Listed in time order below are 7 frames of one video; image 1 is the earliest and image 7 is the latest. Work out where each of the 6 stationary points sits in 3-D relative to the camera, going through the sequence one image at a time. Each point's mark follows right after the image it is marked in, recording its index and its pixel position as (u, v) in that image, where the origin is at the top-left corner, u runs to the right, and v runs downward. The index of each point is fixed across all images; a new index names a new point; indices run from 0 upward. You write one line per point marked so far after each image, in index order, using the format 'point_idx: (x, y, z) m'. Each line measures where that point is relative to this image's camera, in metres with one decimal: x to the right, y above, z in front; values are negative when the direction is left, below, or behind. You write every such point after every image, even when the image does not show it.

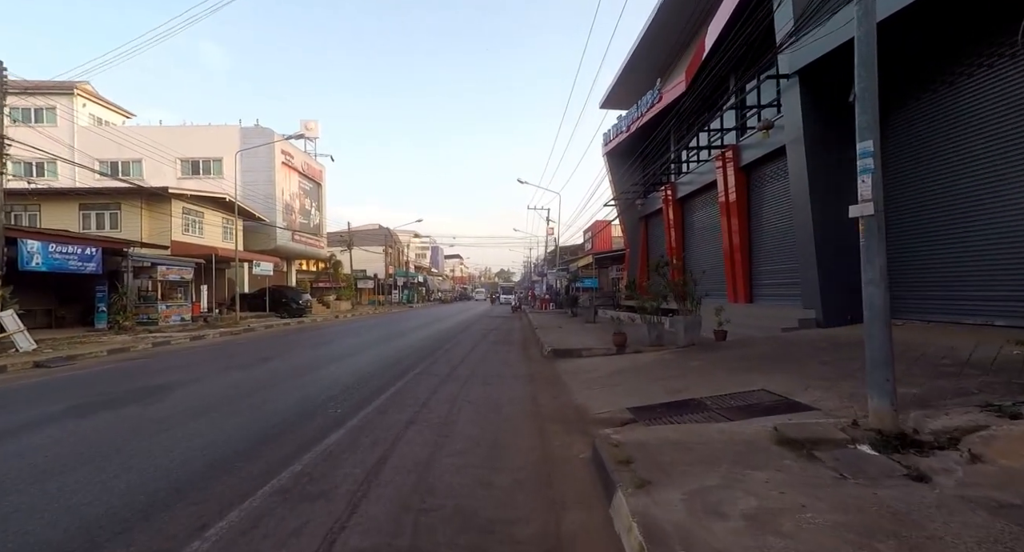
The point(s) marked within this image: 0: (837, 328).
0: (+7.3, -1.2, +10.8) m
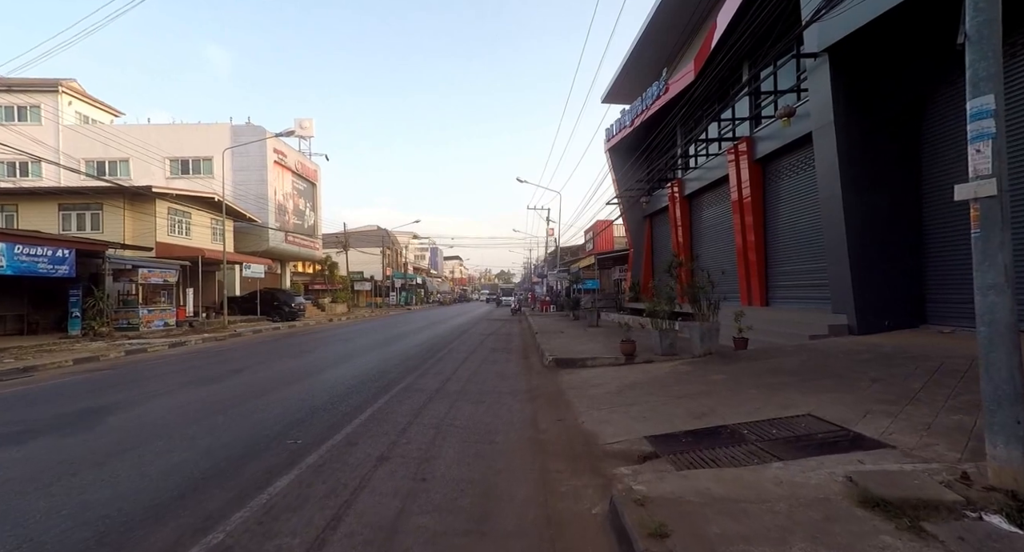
0: (+7.2, -1.2, +9.7) m
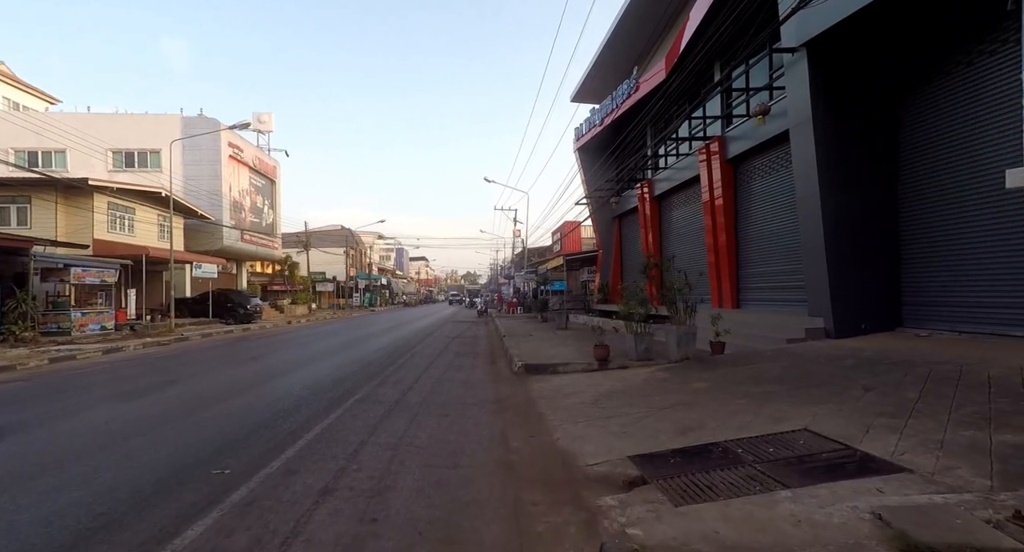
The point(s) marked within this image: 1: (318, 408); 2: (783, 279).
0: (+6.6, -1.2, +9.4) m
1: (-3.2, -2.2, +8.0) m
2: (+6.8, -0.1, +12.1) m
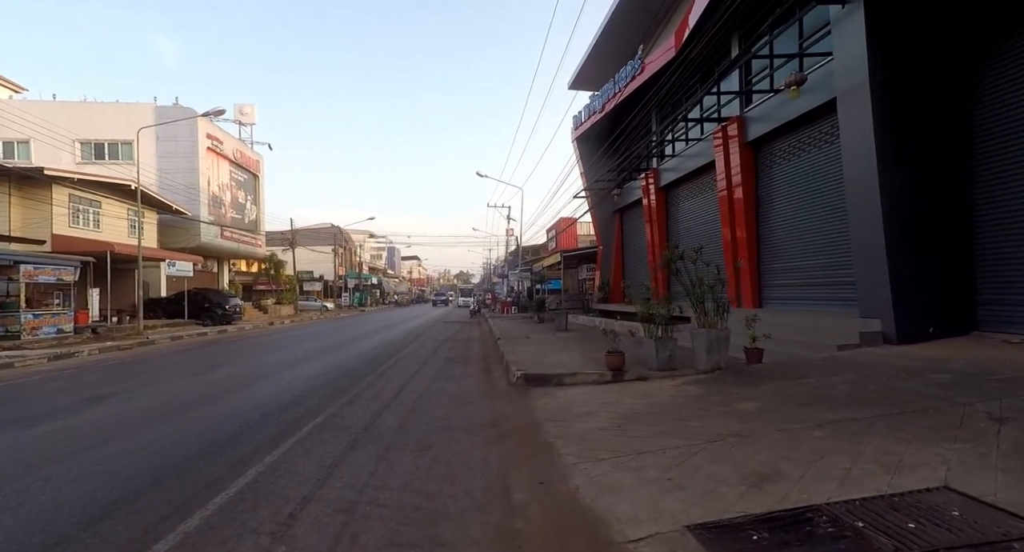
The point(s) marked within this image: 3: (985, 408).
0: (+6.6, -1.1, +7.9) m
1: (-3.2, -2.1, +6.3) m
2: (+6.8, 0.0, +10.5) m
3: (+4.7, -1.3, +4.8) m
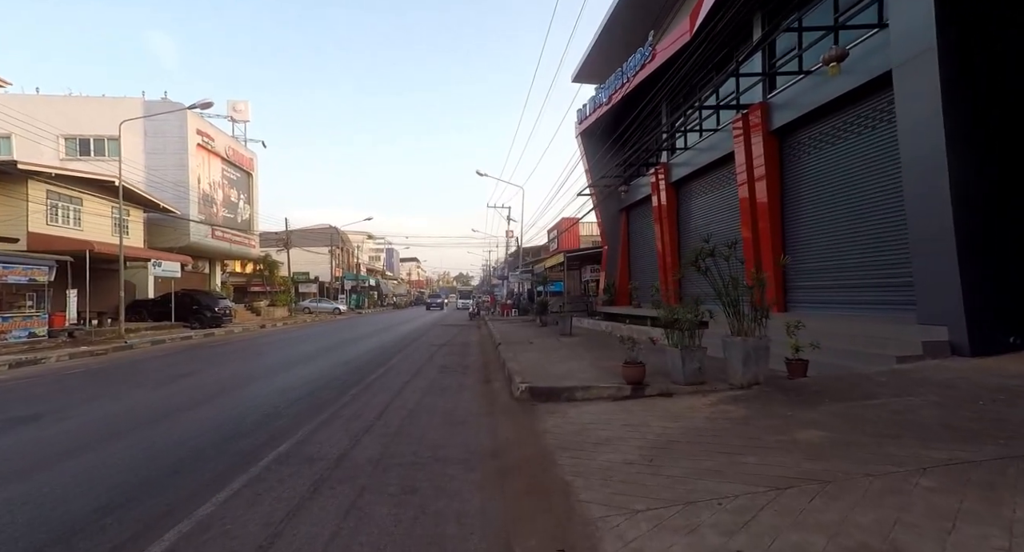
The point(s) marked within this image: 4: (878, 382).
0: (+6.6, -1.1, +6.6) m
1: (-3.1, -2.1, +5.1) m
2: (+6.8, 0.0, +9.3) m
3: (+4.7, -1.3, +3.6) m
4: (+4.8, -1.4, +6.4) m
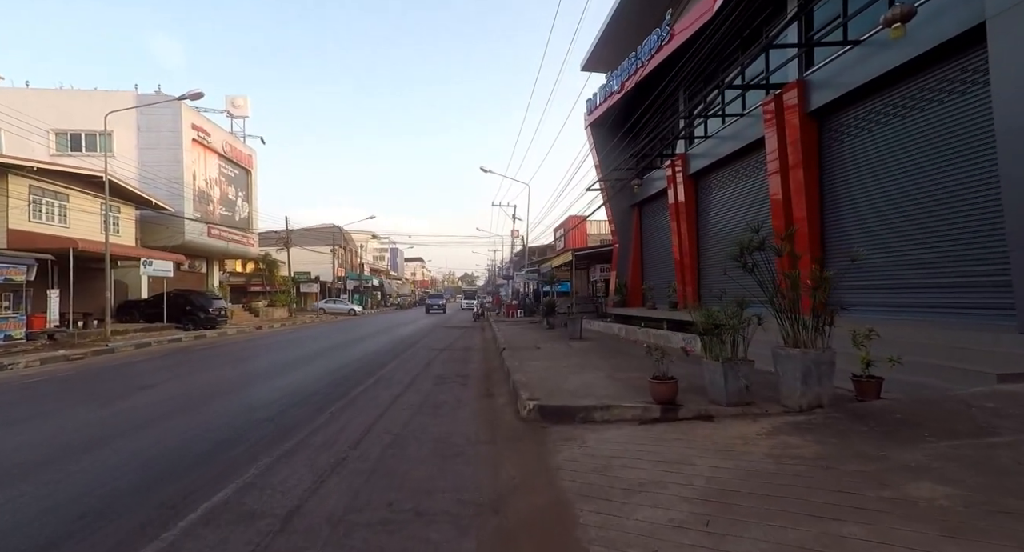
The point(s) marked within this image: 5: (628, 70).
0: (+6.7, -1.1, +5.2) m
1: (-3.1, -2.0, +3.8) m
2: (+6.9, +0.1, +7.9) m
3: (+4.8, -1.2, +2.2) m
4: (+4.9, -1.3, +5.0) m
5: (+4.6, +8.2, +19.4) m
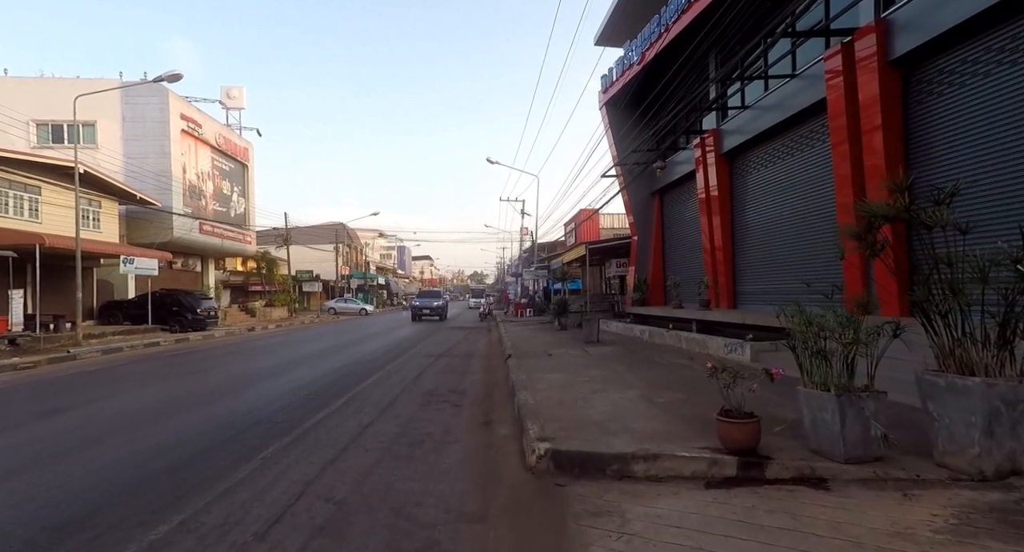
0: (+6.7, -1.0, +2.9) m
1: (-3.1, -1.9, +1.6) m
2: (+6.9, +0.2, +5.5) m
3: (+4.7, -1.1, -0.1) m
4: (+4.9, -1.2, +2.6) m
5: (+4.8, +8.4, +17.0) m
